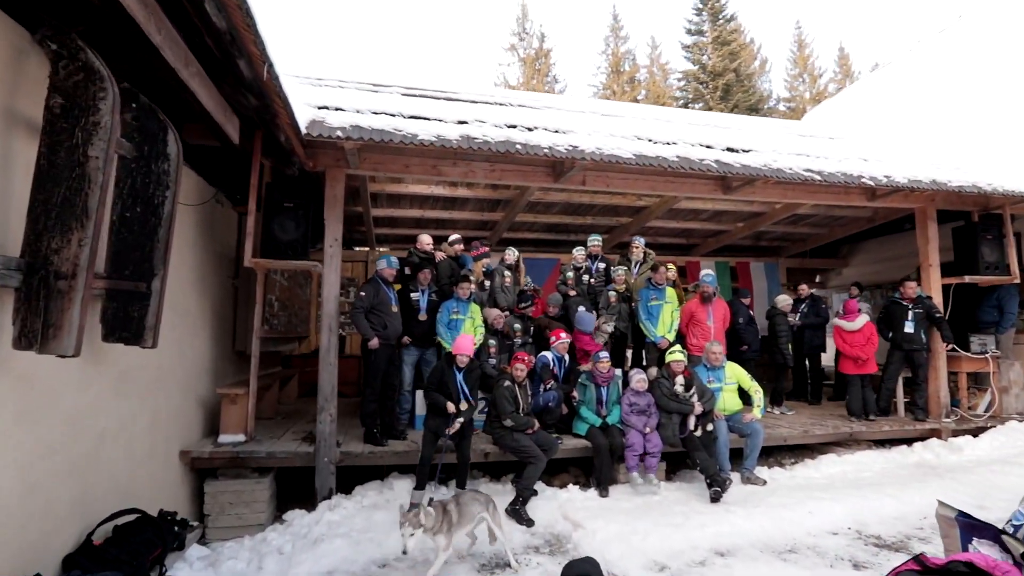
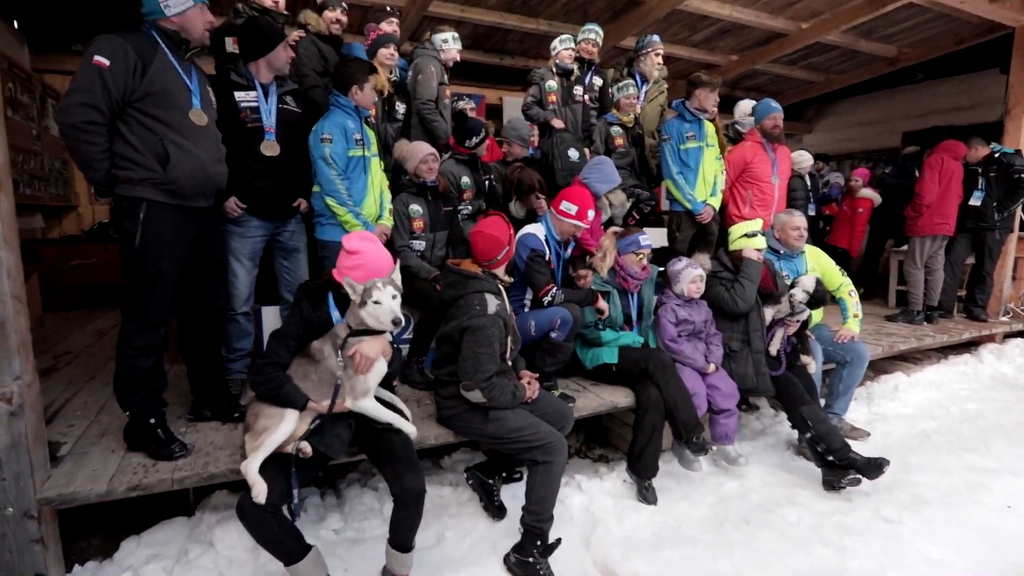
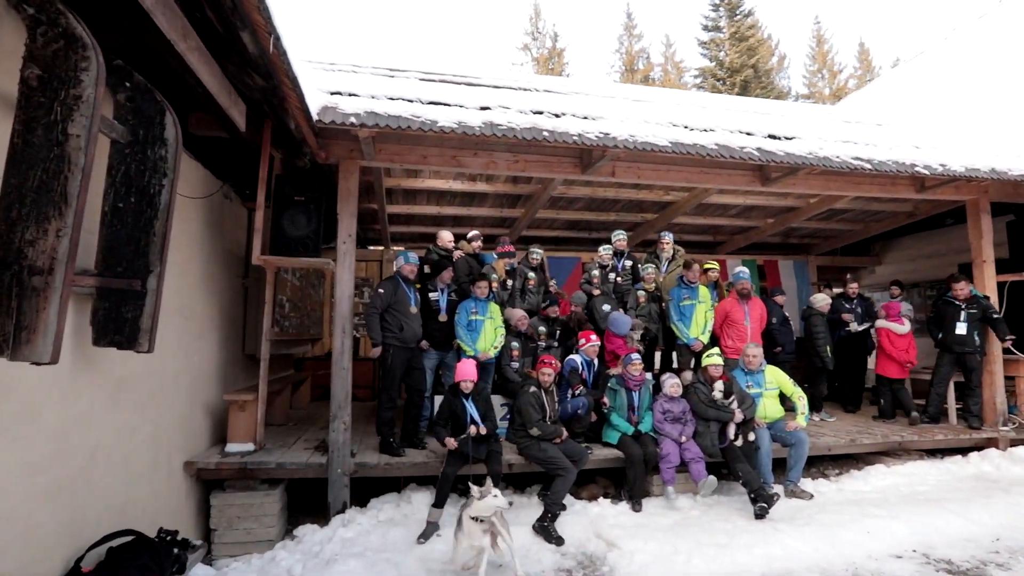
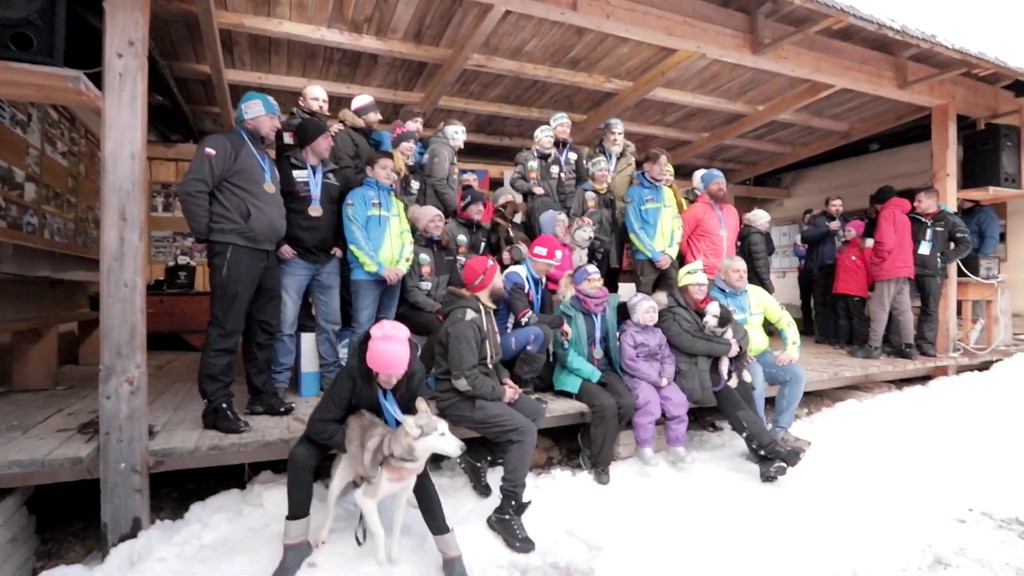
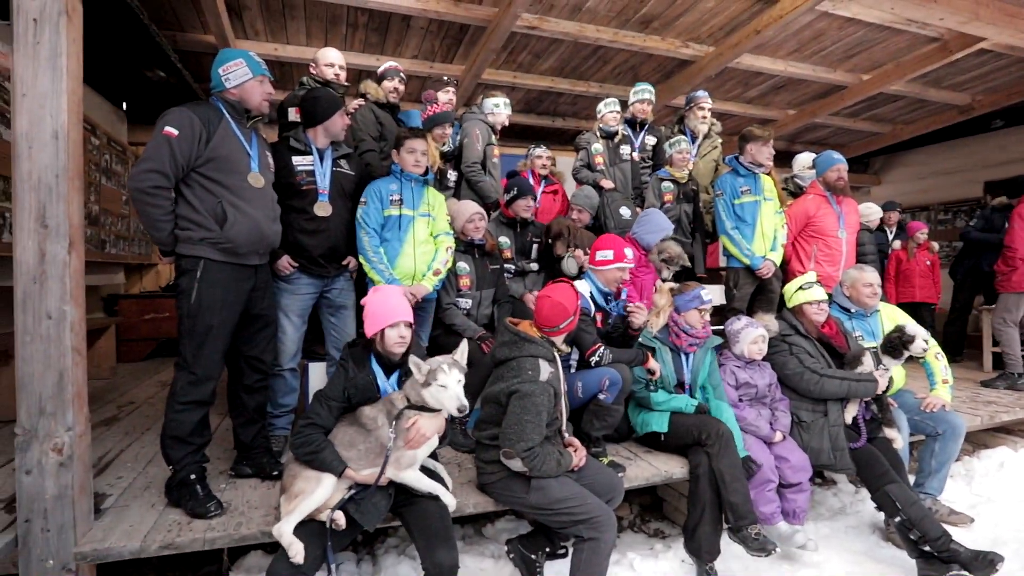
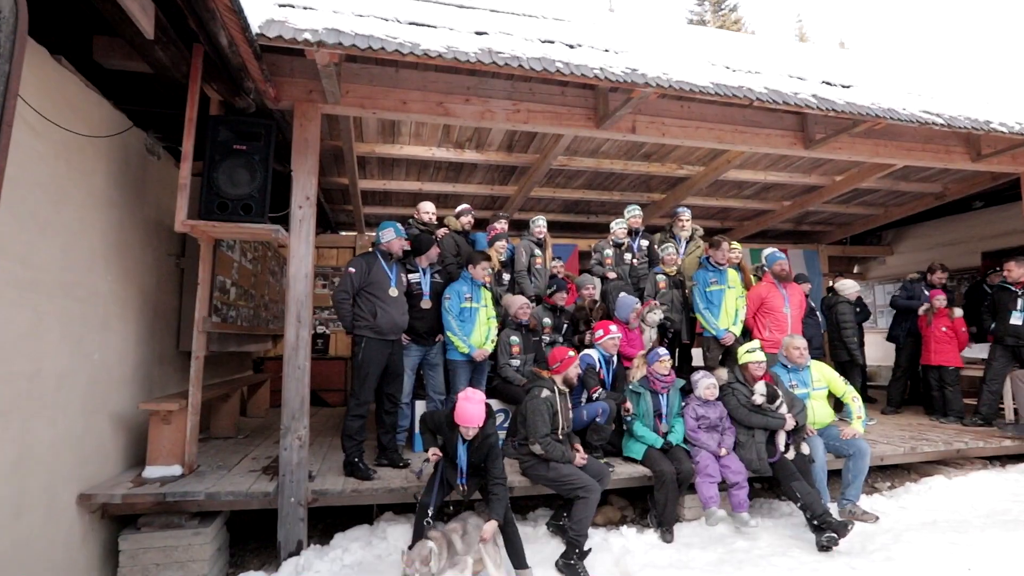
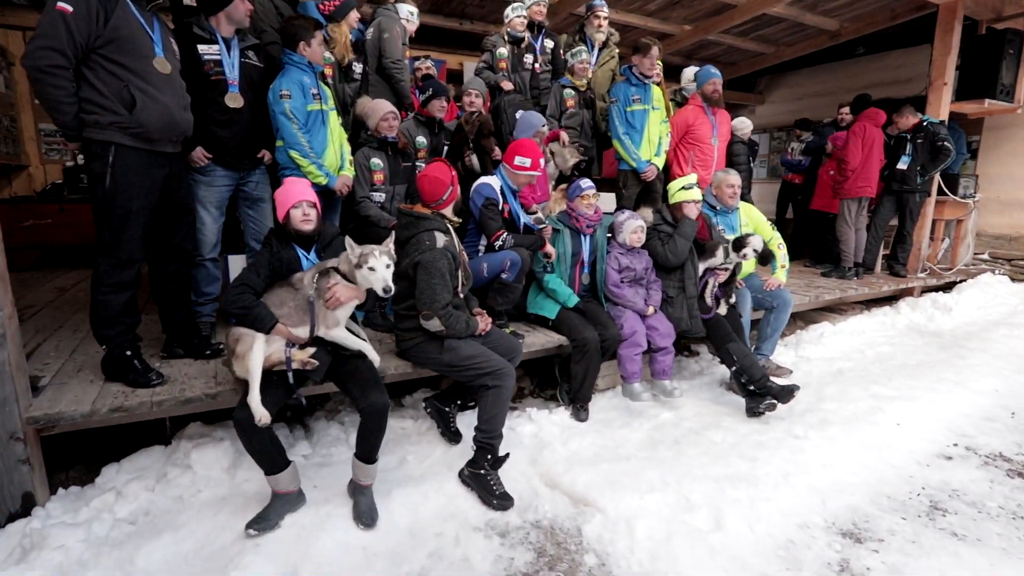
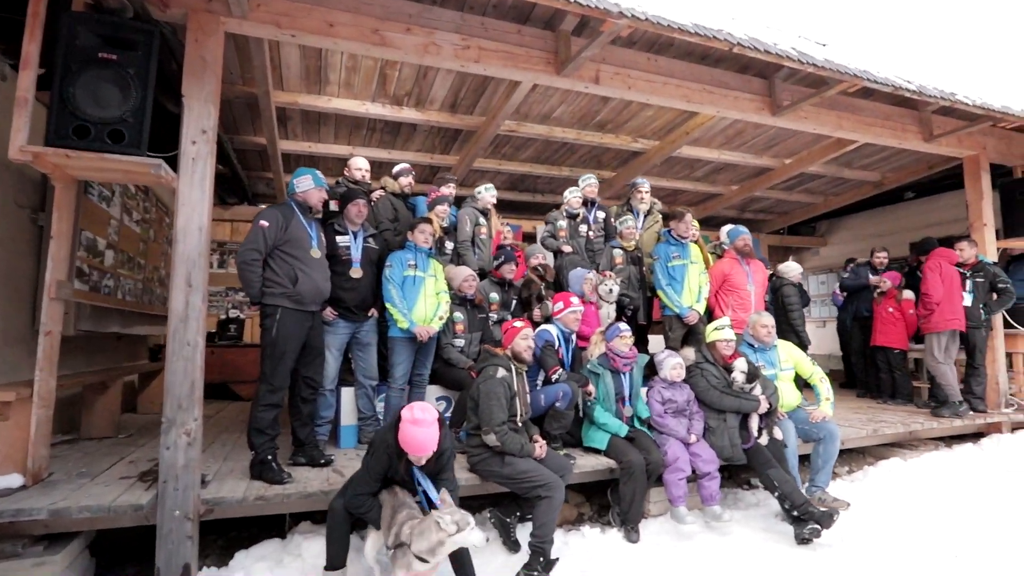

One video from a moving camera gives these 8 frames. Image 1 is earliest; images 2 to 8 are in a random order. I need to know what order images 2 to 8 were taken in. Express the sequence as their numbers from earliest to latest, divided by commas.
3, 6, 8, 4, 7, 2, 5
